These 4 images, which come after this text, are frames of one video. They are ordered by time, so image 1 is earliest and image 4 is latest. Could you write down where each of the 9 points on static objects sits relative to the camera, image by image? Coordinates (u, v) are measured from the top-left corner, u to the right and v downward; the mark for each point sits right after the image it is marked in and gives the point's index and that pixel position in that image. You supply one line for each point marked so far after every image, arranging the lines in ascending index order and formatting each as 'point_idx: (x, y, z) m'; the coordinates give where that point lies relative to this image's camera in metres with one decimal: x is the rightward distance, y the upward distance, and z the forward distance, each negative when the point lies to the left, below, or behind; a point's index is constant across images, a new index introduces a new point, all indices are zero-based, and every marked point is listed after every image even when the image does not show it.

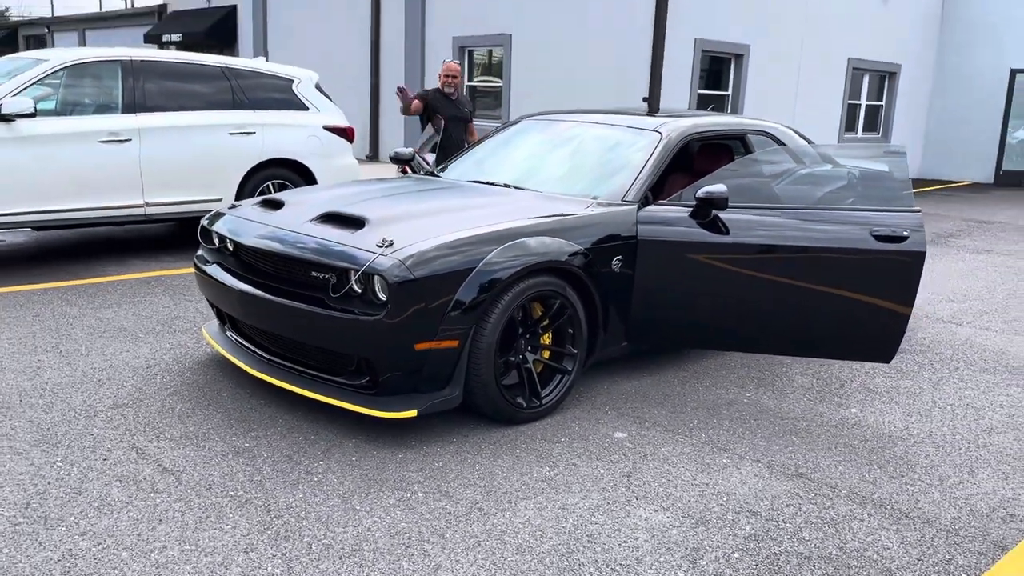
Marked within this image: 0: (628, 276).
0: (+0.5, +0.1, +4.1) m
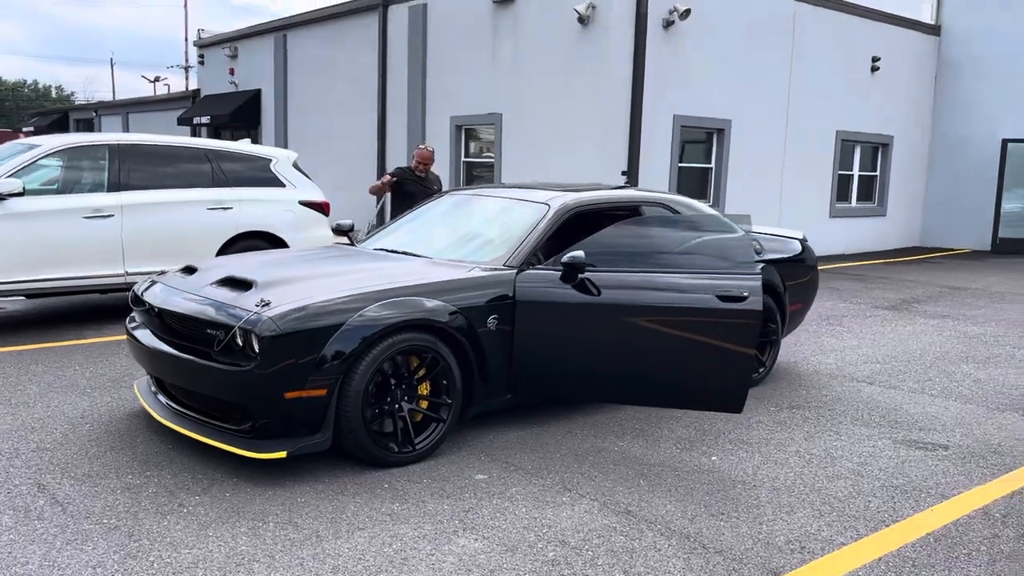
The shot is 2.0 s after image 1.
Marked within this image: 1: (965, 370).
0: (0.0, -0.2, +4.5) m
1: (+3.3, -0.6, +6.5) m
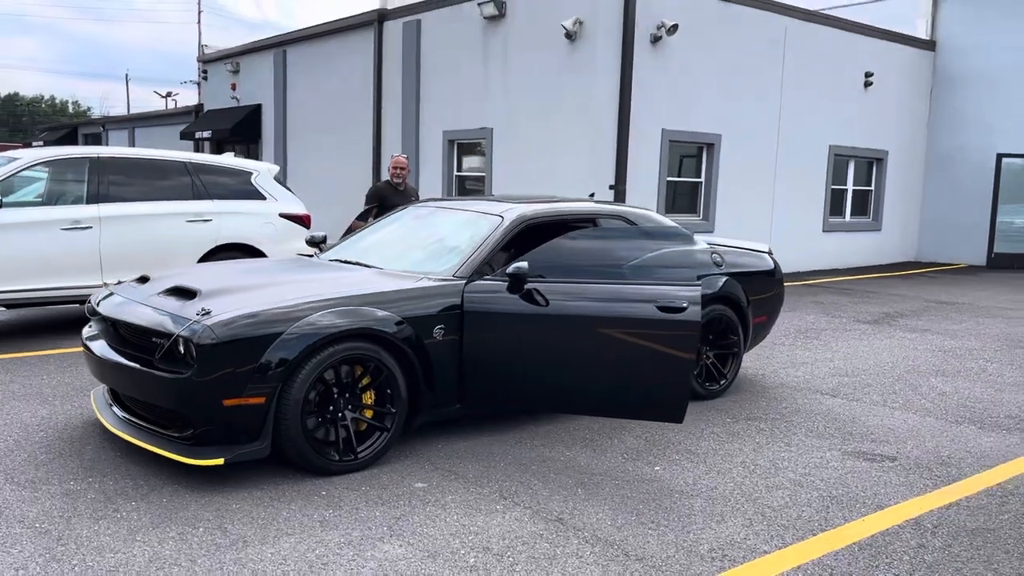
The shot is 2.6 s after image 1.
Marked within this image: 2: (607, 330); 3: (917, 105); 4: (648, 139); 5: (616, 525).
0: (-0.3, -0.3, +4.5) m
1: (+3.1, -0.7, +6.5) m
2: (+0.5, -0.2, +4.5) m
3: (+7.7, +3.4, +16.7) m
4: (+1.9, +2.1, +12.3) m
5: (+0.4, -1.0, +3.6) m
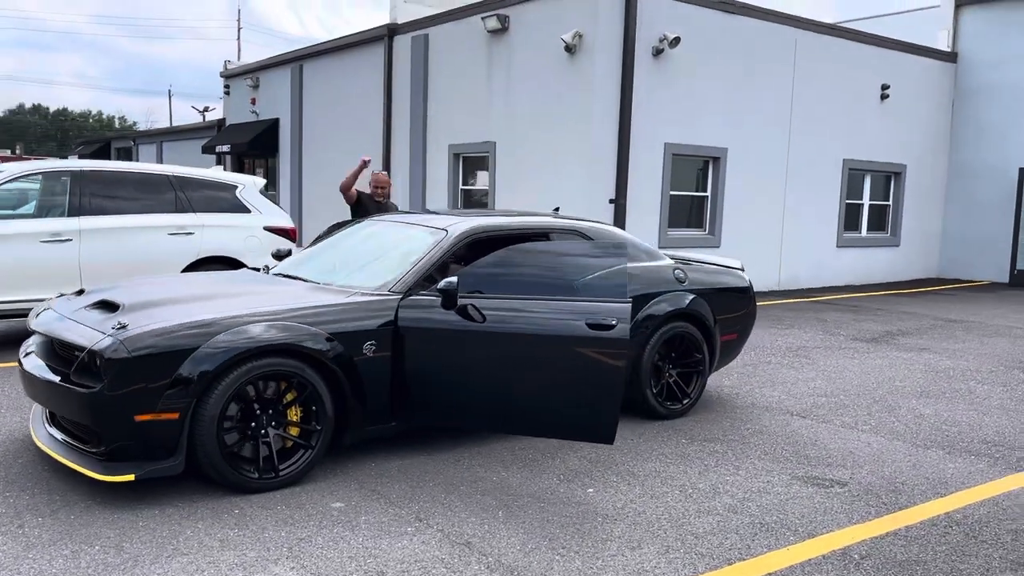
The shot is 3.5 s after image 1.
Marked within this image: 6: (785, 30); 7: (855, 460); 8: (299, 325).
0: (-0.6, -0.4, +4.4) m
1: (+2.8, -0.8, +6.2) m
2: (+0.1, -0.3, +4.4) m
3: (+7.9, +3.1, +16.3) m
4: (+1.9, +1.9, +12.2) m
5: (+0.1, -1.0, +3.5) m
6: (+4.1, +3.9, +13.4) m
7: (+1.9, -0.9, +4.9) m
8: (-1.0, -0.2, +4.2) m
